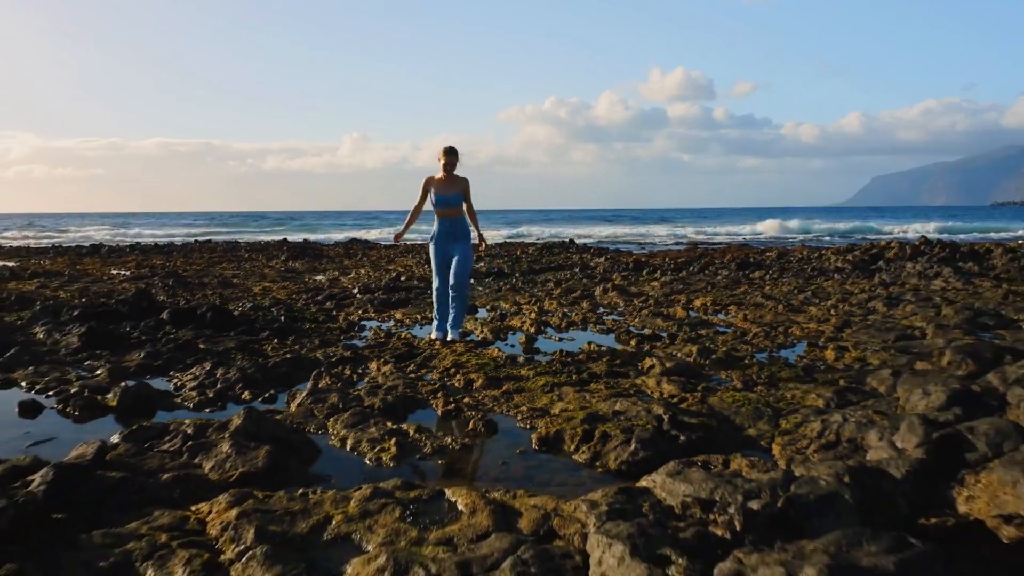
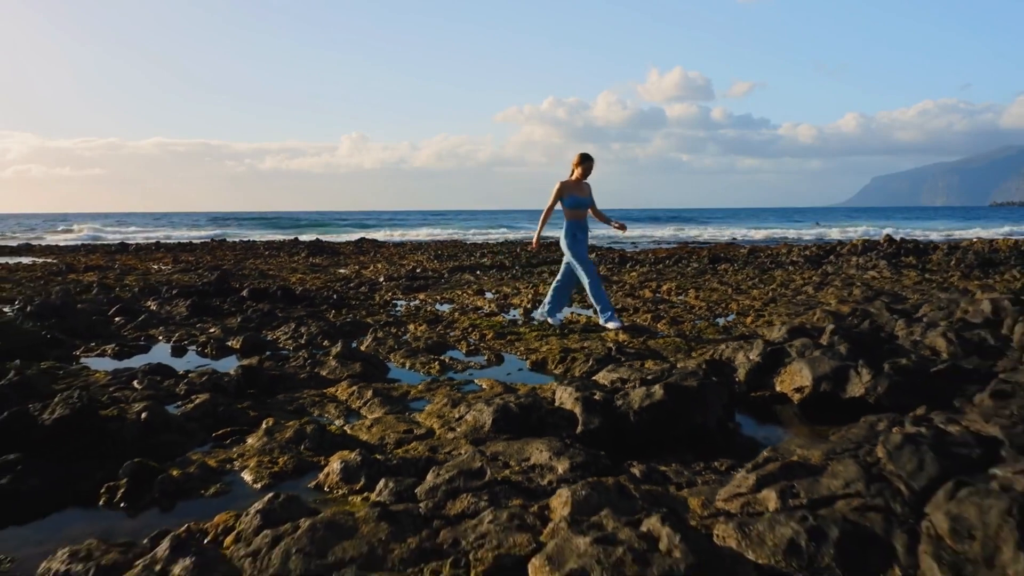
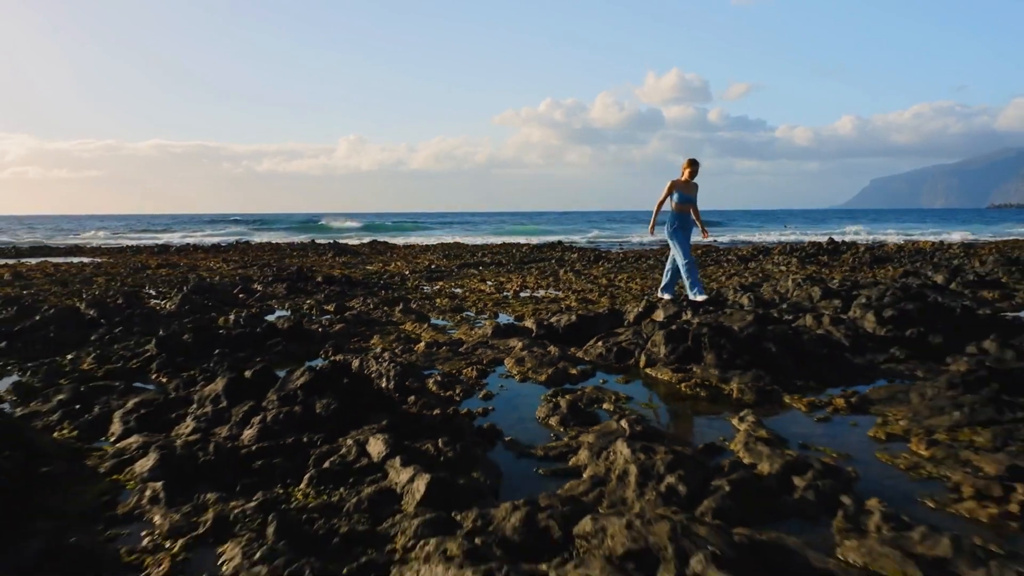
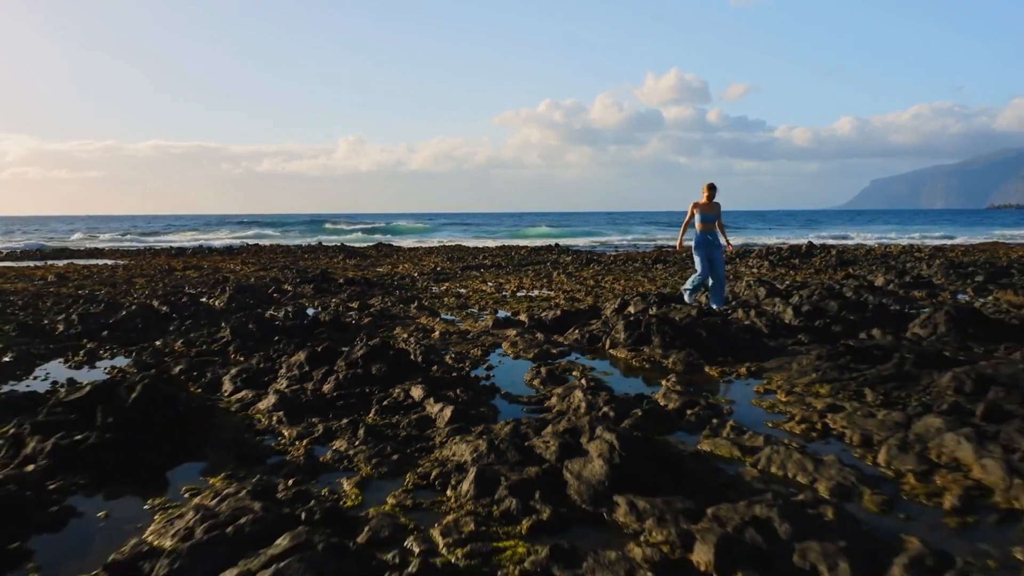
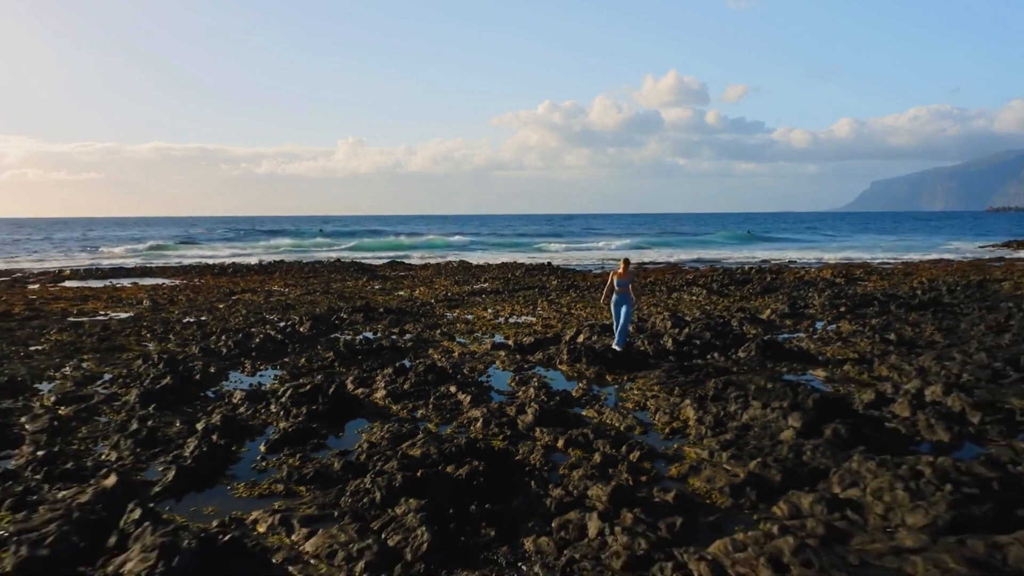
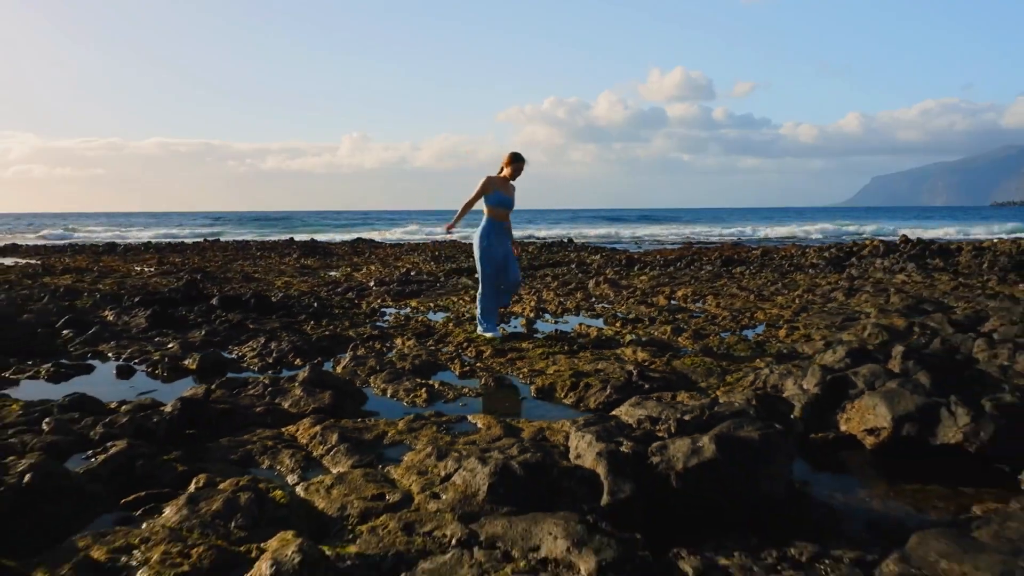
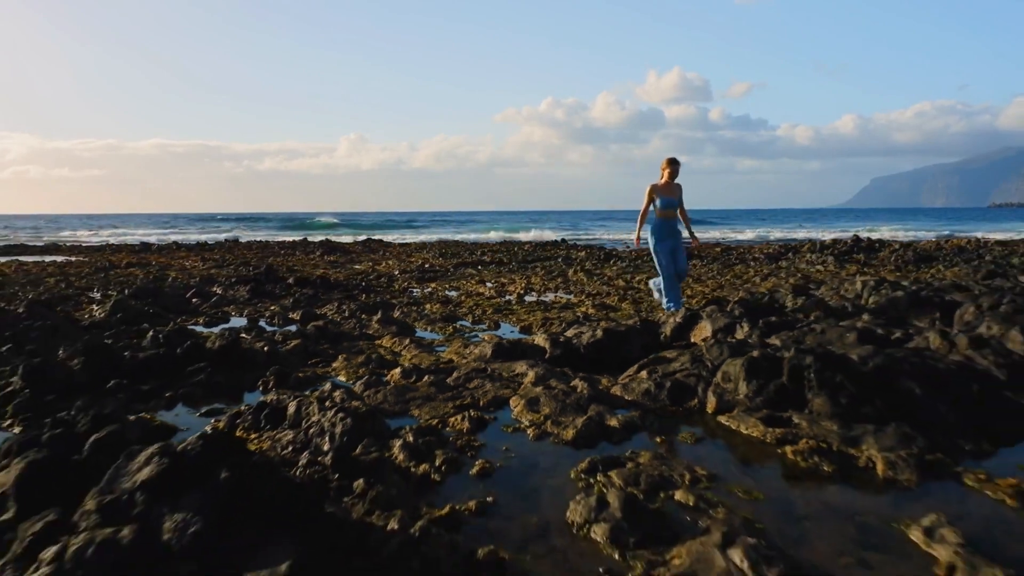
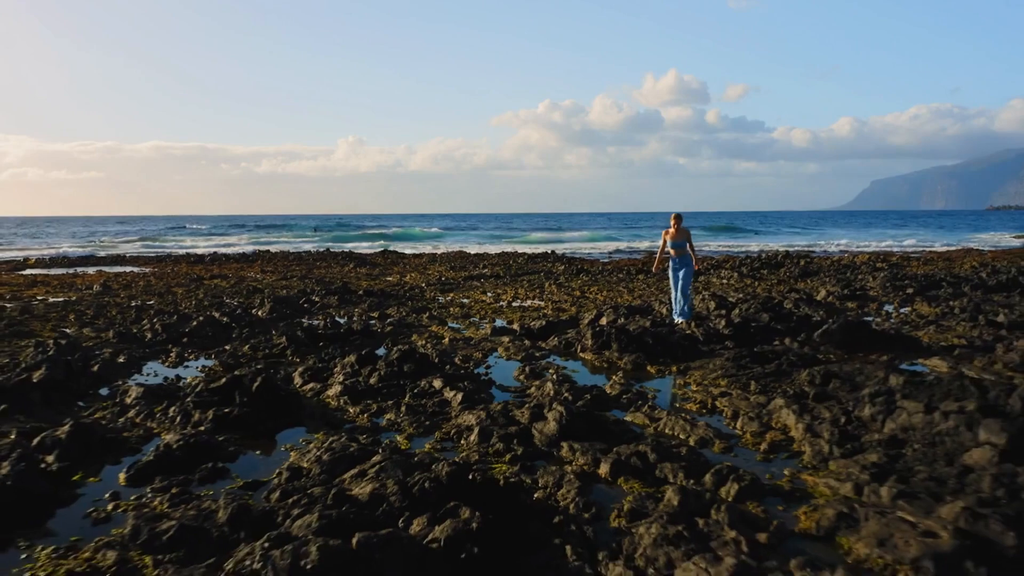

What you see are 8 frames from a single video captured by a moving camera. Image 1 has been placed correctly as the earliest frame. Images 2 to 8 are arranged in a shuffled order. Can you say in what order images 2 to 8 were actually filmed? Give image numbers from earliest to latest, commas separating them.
6, 2, 7, 3, 4, 8, 5
